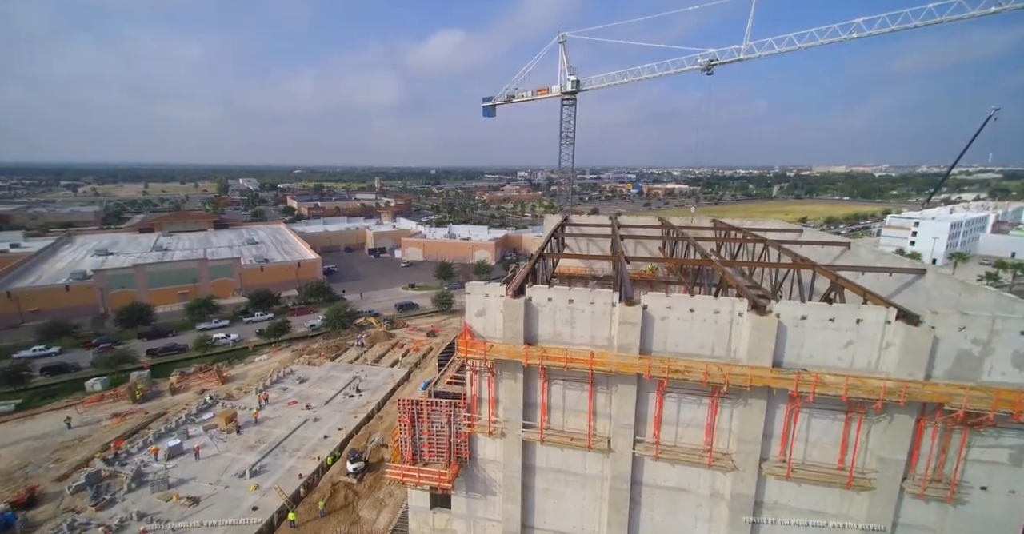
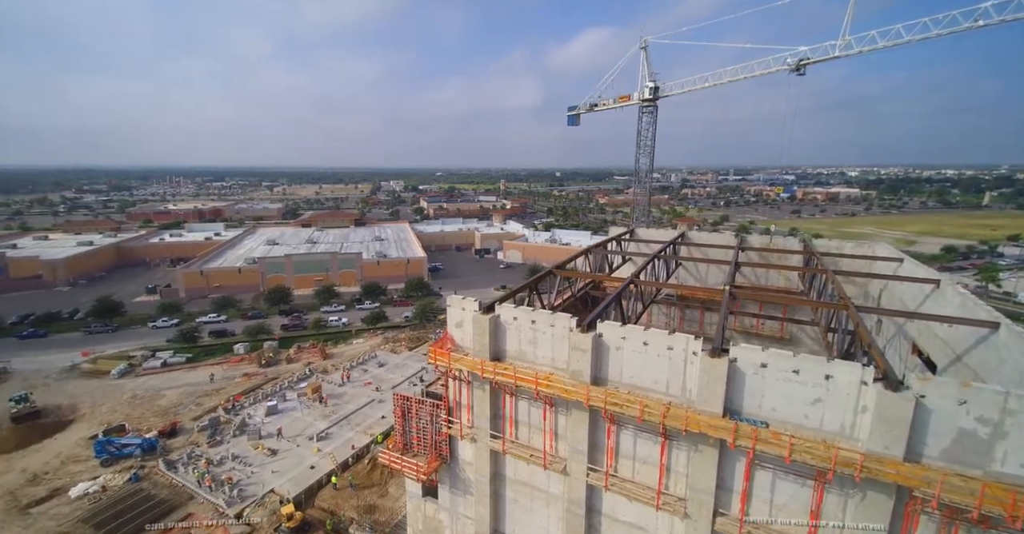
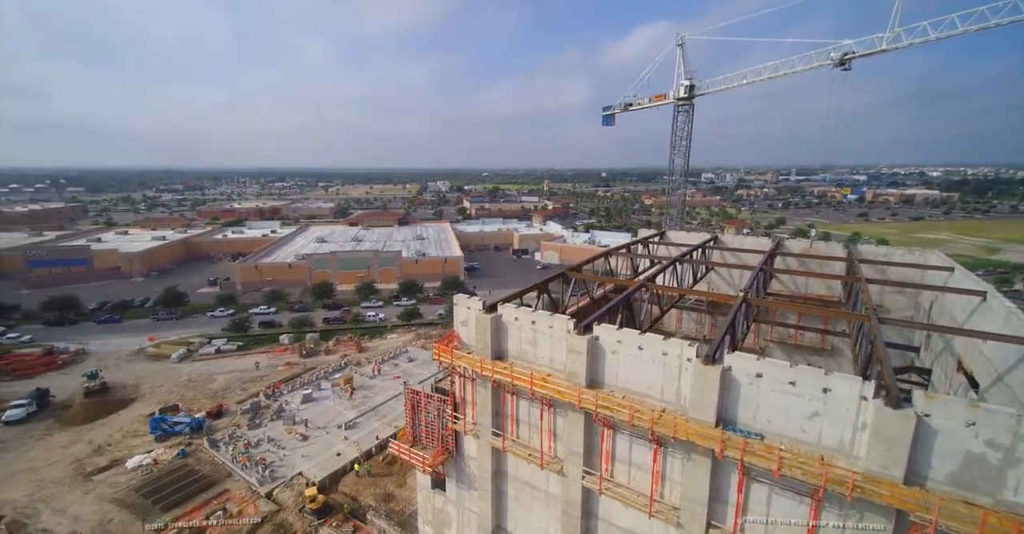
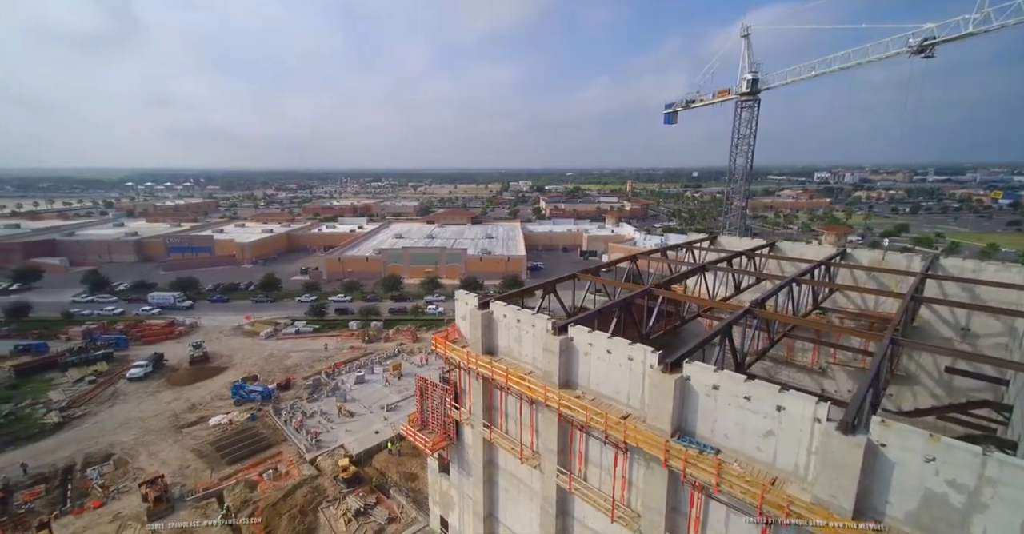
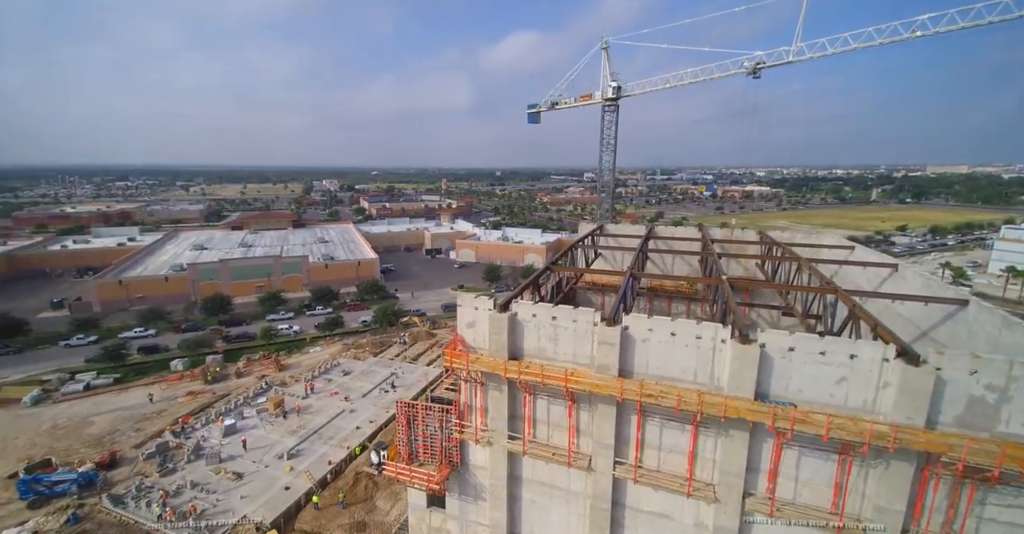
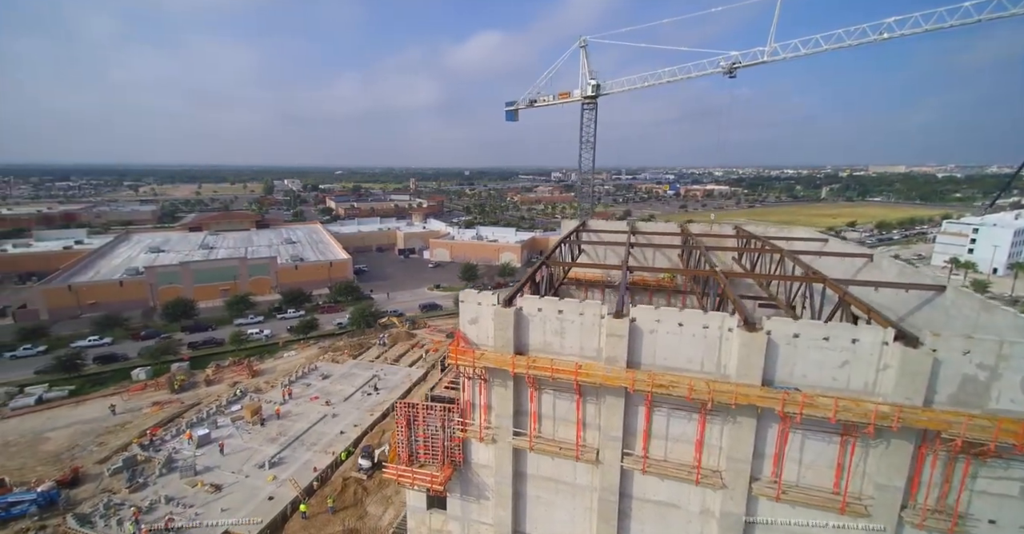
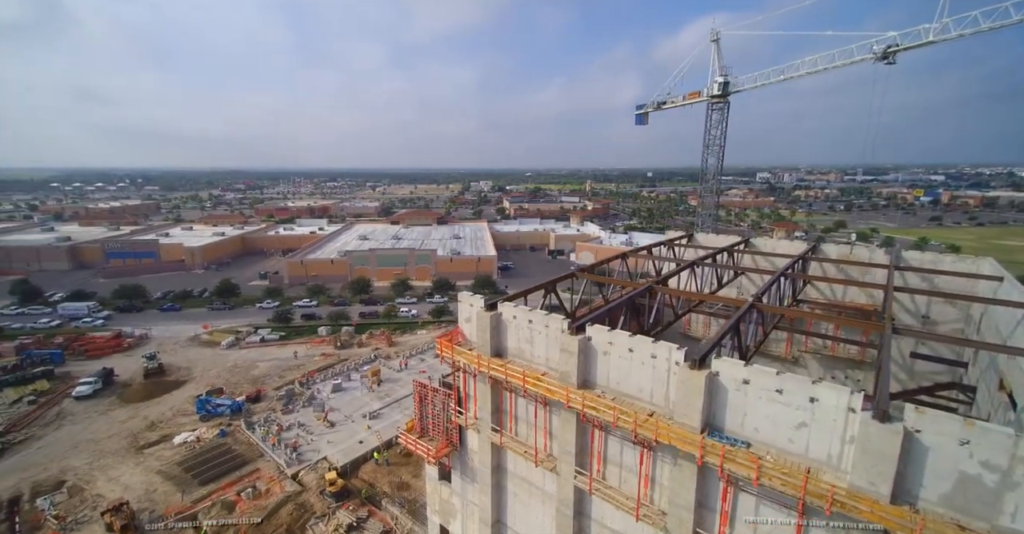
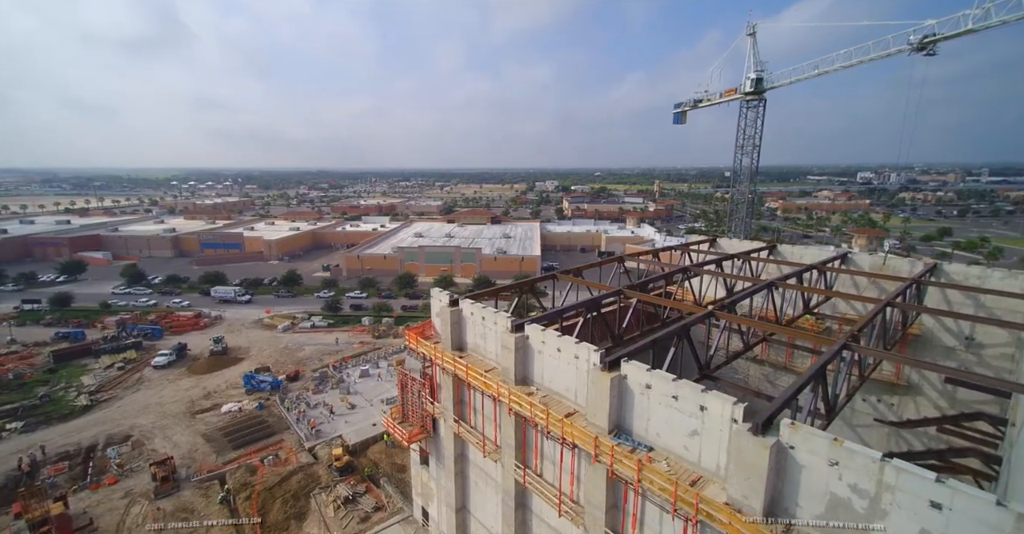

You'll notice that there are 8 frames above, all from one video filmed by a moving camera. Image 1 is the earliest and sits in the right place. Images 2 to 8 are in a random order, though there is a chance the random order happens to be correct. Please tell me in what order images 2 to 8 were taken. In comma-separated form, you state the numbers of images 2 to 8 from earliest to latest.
6, 5, 2, 3, 7, 4, 8
